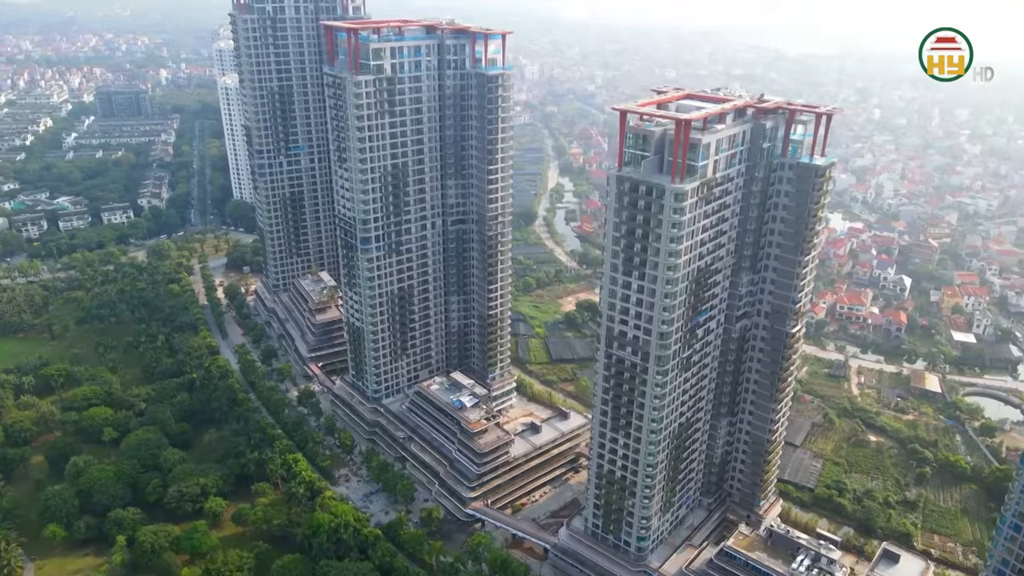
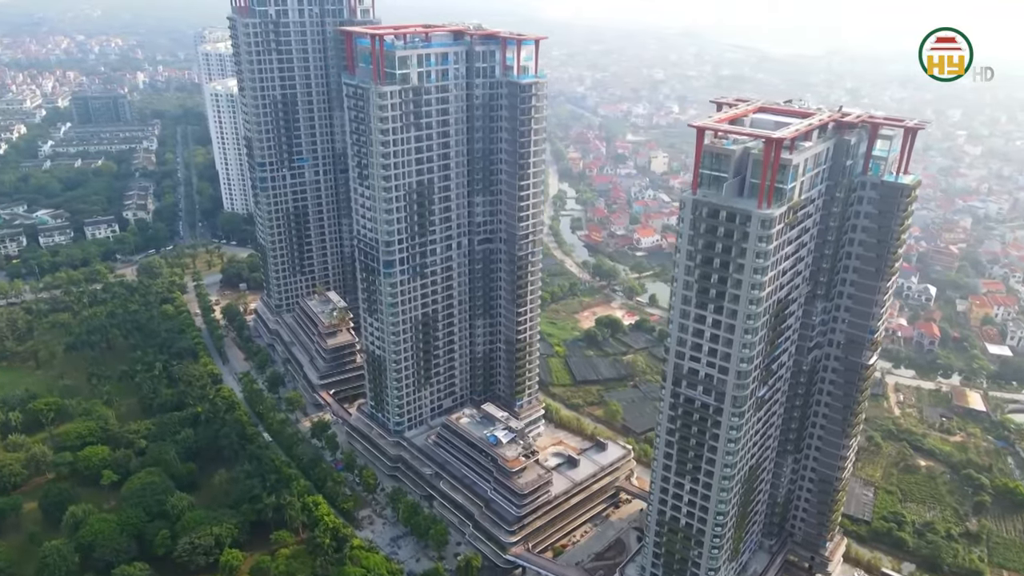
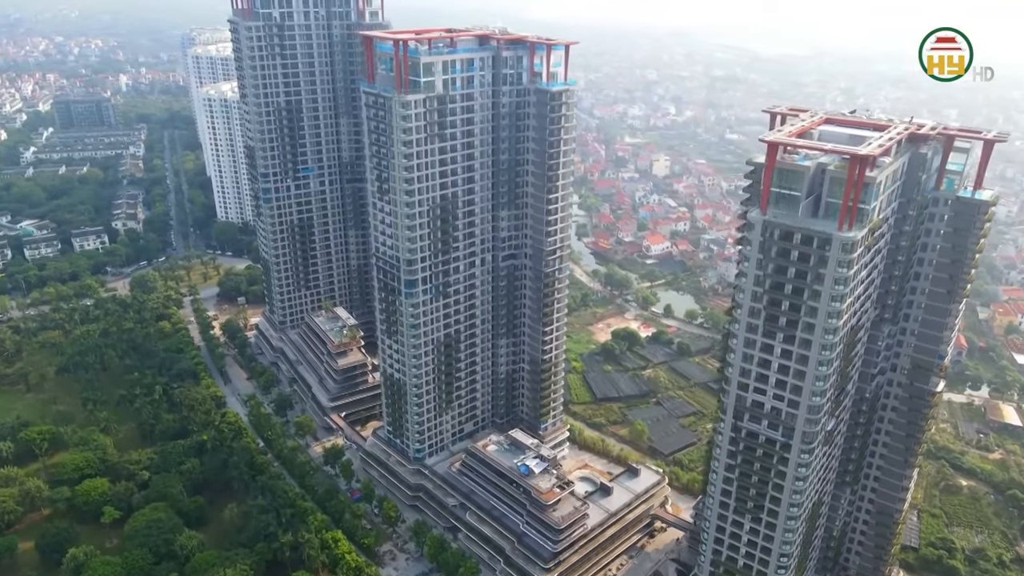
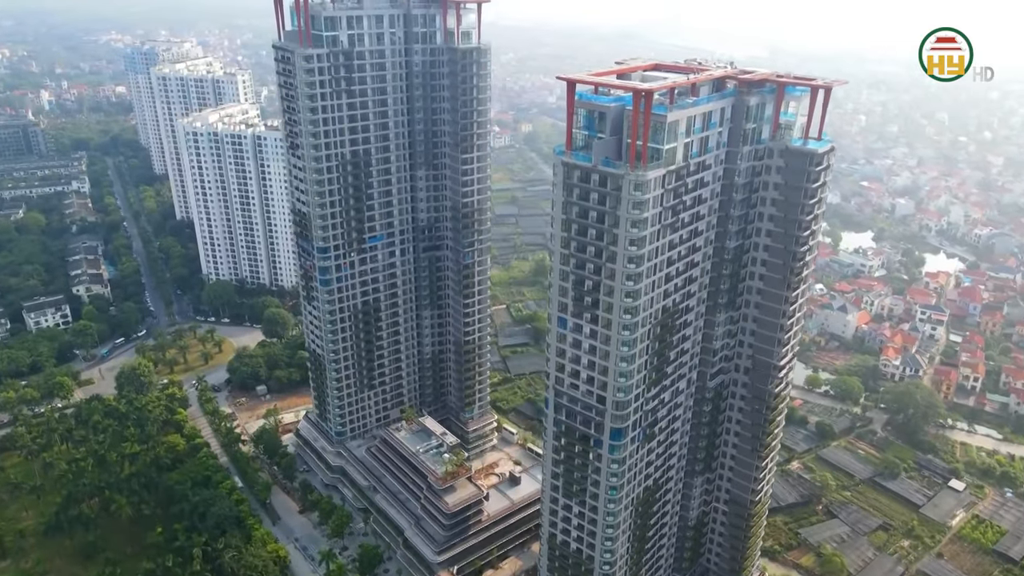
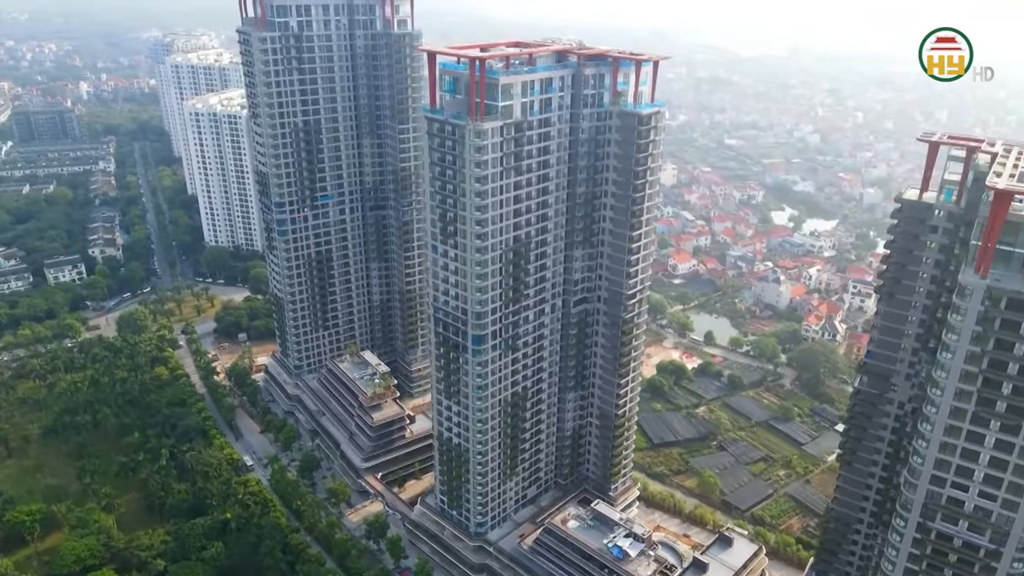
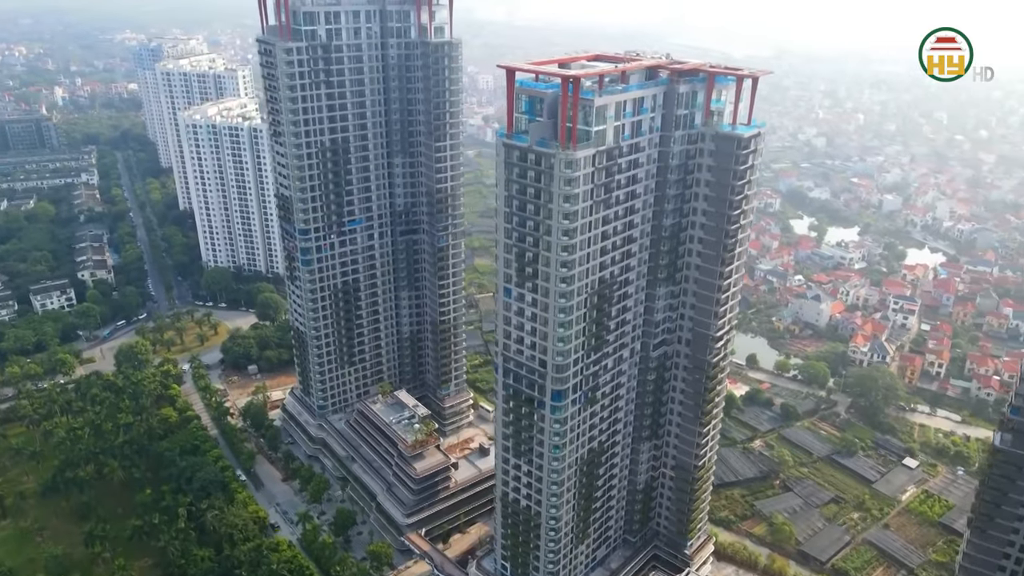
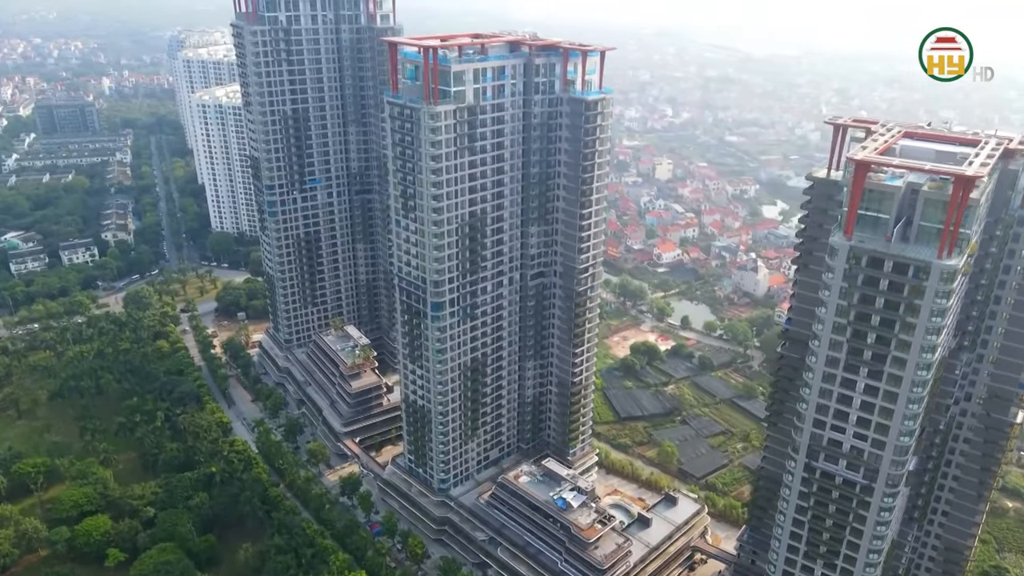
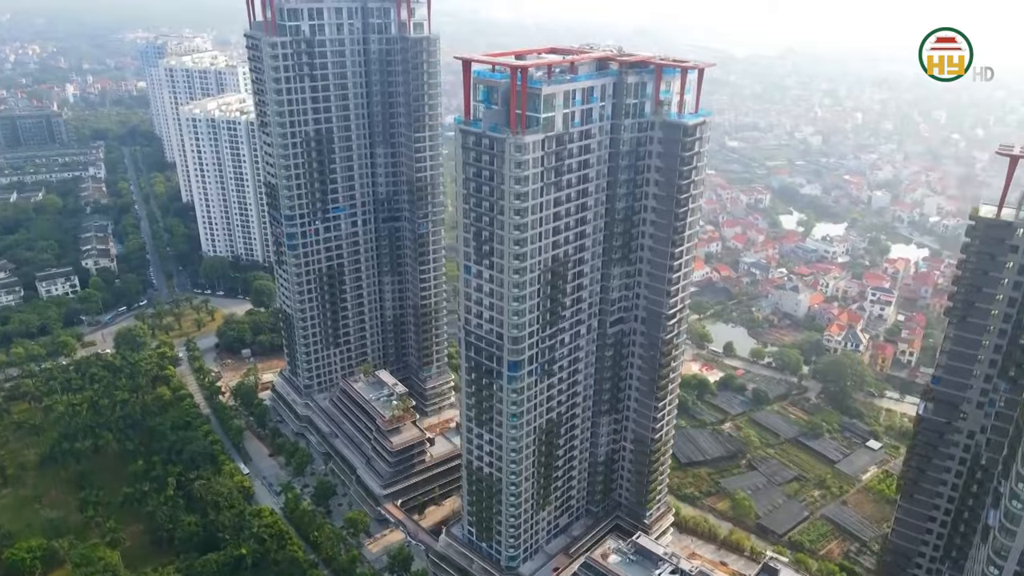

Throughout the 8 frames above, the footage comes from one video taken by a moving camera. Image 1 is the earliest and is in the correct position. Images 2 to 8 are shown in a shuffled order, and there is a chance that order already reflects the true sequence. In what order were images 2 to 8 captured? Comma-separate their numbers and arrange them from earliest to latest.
2, 3, 7, 5, 8, 6, 4
